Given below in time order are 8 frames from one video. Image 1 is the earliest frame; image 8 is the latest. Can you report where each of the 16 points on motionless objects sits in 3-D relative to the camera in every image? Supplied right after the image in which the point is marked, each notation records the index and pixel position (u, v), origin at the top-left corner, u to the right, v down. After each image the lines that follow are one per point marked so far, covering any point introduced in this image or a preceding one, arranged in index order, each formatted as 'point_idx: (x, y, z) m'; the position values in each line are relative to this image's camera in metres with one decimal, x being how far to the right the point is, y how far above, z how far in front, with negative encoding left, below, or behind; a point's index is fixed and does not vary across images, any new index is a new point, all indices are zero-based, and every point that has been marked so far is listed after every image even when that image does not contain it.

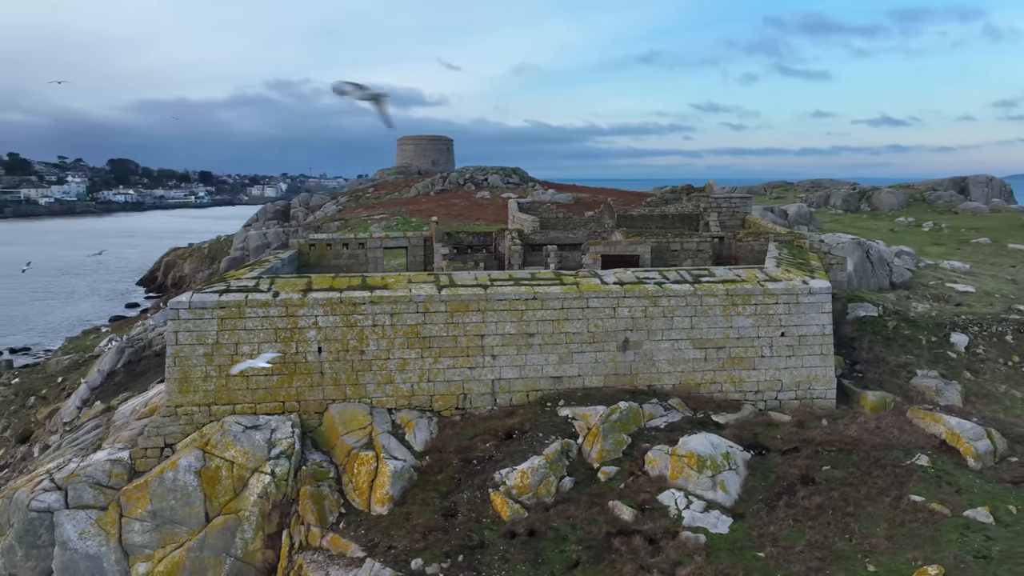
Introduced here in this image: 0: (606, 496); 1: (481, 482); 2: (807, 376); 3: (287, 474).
0: (+0.9, -1.9, +7.5) m
1: (-0.3, -1.9, +7.7) m
2: (+3.4, -1.0, +9.4) m
3: (-2.3, -1.9, +8.0) m
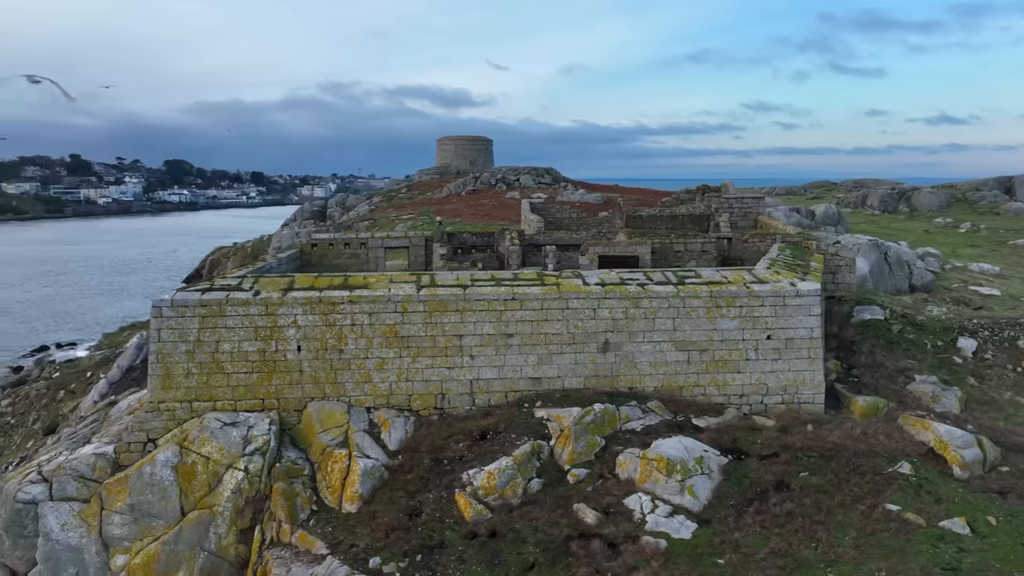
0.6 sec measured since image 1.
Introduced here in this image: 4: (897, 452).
0: (+0.5, -2.0, +7.5) m
1: (-0.6, -1.9, +7.7) m
2: (+3.2, -1.0, +9.2) m
3: (-2.6, -1.8, +8.1) m
4: (+3.9, -1.7, +8.3) m
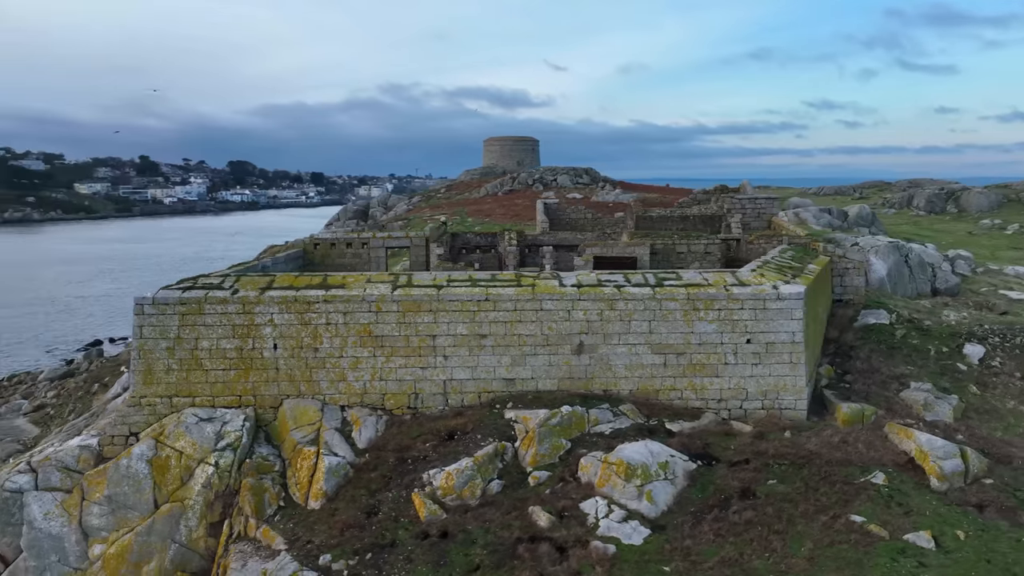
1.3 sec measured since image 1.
0: (+0.1, -2.0, +7.4) m
1: (-1.0, -1.9, +7.7) m
2: (+2.9, -1.1, +8.9) m
3: (-2.9, -1.8, +8.3) m
4: (+3.6, -1.7, +8.0) m
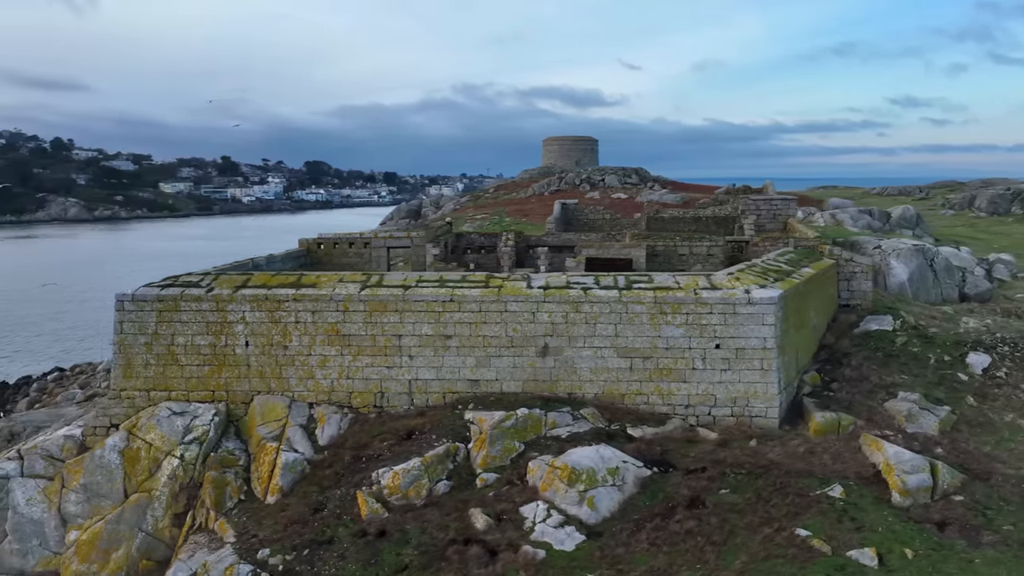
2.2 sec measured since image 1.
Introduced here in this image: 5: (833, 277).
0: (-0.4, -2.0, +7.4) m
1: (-1.5, -1.9, +7.8) m
2: (+2.5, -1.1, +8.7) m
3: (-3.4, -1.8, +8.6) m
4: (+3.1, -1.8, +7.7) m
5: (+4.8, +0.2, +12.0) m
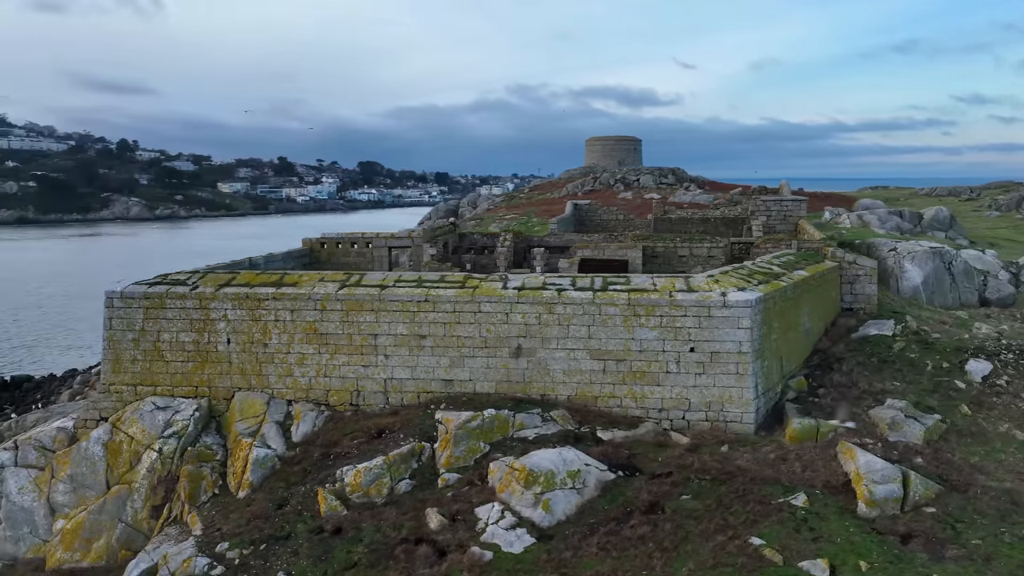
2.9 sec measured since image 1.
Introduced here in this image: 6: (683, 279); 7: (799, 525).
0: (-0.8, -2.0, +7.4) m
1: (-1.9, -1.9, +7.9) m
2: (+2.2, -1.2, +8.5) m
3: (-3.7, -1.8, +8.8) m
4: (+2.7, -1.8, +7.5) m
5: (+4.7, +0.1, +11.7) m
6: (+1.9, +0.1, +8.9) m
7: (+2.4, -2.0, +6.9) m
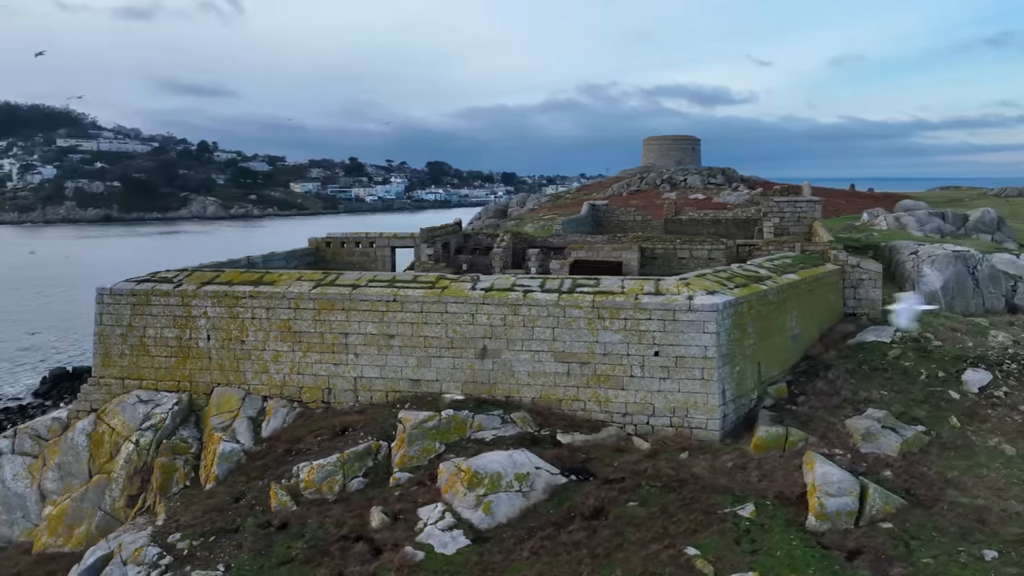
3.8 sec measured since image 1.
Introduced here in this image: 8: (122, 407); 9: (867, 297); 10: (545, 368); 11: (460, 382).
0: (-1.3, -2.0, +7.5) m
1: (-2.3, -1.8, +8.1) m
2: (+1.8, -1.2, +8.3) m
3: (-4.1, -1.8, +9.0) m
4: (+2.2, -1.9, +7.3) m
5: (+4.5, +0.1, +11.3) m
6: (+1.5, +0.1, +8.8) m
7: (+1.9, -2.0, +6.7) m
8: (-4.6, -1.4, +9.4) m
9: (+5.1, -0.1, +11.5) m
10: (+0.4, -0.9, +8.7) m
11: (-0.6, -1.0, +8.9) m
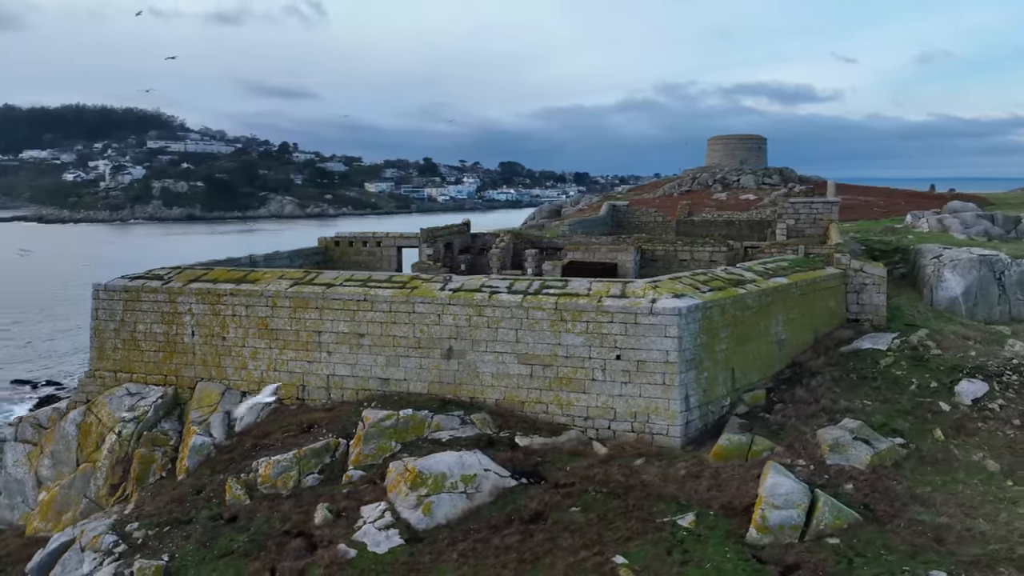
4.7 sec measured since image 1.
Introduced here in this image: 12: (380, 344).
0: (-1.8, -2.0, +7.6) m
1: (-2.8, -1.8, +8.2) m
2: (+1.4, -1.2, +8.2) m
3: (-4.4, -1.7, +9.4) m
4: (+1.7, -1.9, +7.1) m
5: (+4.4, 0.0, +10.9) m
6: (+1.1, 0.0, +8.6) m
7: (+1.3, -2.1, +6.5) m
8: (-4.9, -1.3, +9.8) m
9: (+4.9, -0.2, +11.0) m
10: (0.0, -0.9, +8.6) m
11: (-0.9, -1.0, +8.9) m
12: (-1.5, -0.6, +9.1) m
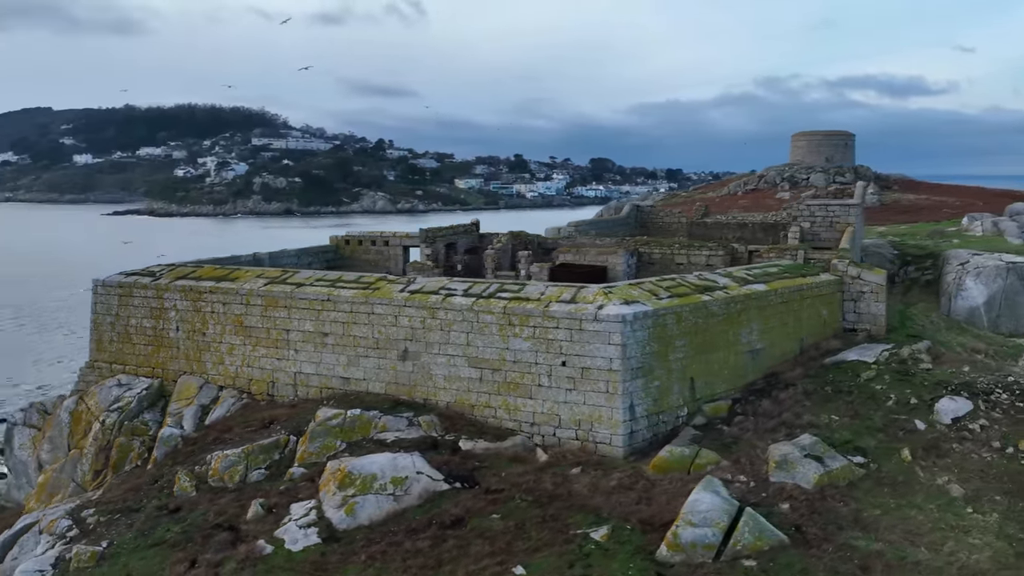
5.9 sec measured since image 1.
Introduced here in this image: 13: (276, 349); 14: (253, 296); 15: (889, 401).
0: (-2.4, -2.0, +7.8) m
1: (-3.3, -1.8, +8.5) m
2: (+0.8, -1.3, +8.0) m
3: (-4.8, -1.7, +9.9) m
4: (+1.0, -2.0, +6.9) m
5: (+4.1, -0.1, +10.4) m
6: (+0.6, 0.0, +8.5) m
7: (+0.5, -2.1, +6.4) m
8: (-5.2, -1.3, +10.3) m
9: (+4.6, -0.3, +10.5) m
10: (-0.6, -0.9, +8.6) m
11: (-1.4, -1.1, +9.0) m
12: (-1.9, -0.6, +9.2) m
13: (-2.8, -0.7, +9.6) m
14: (-3.1, -0.1, +9.7) m
15: (+4.1, -1.2, +8.7) m
